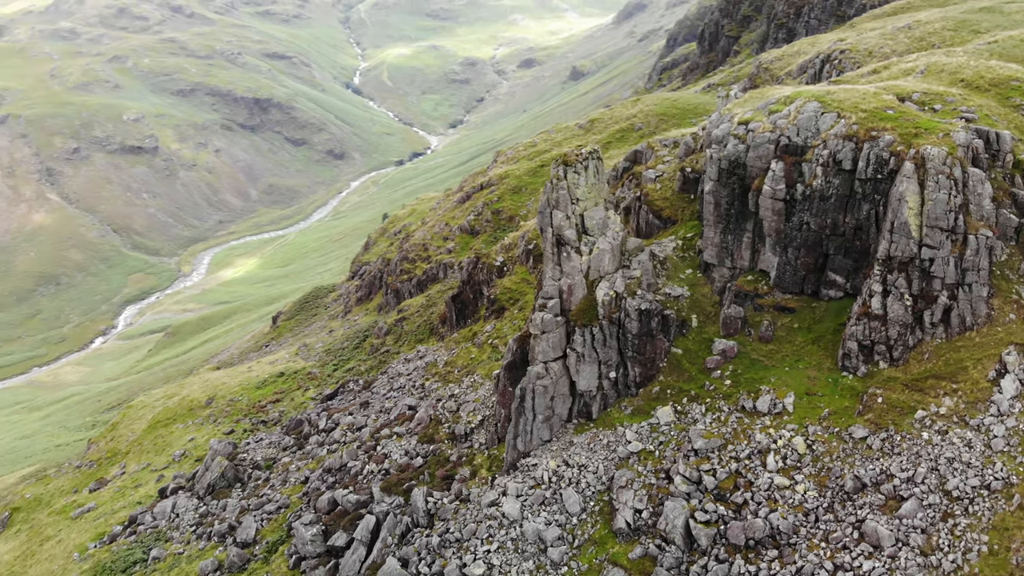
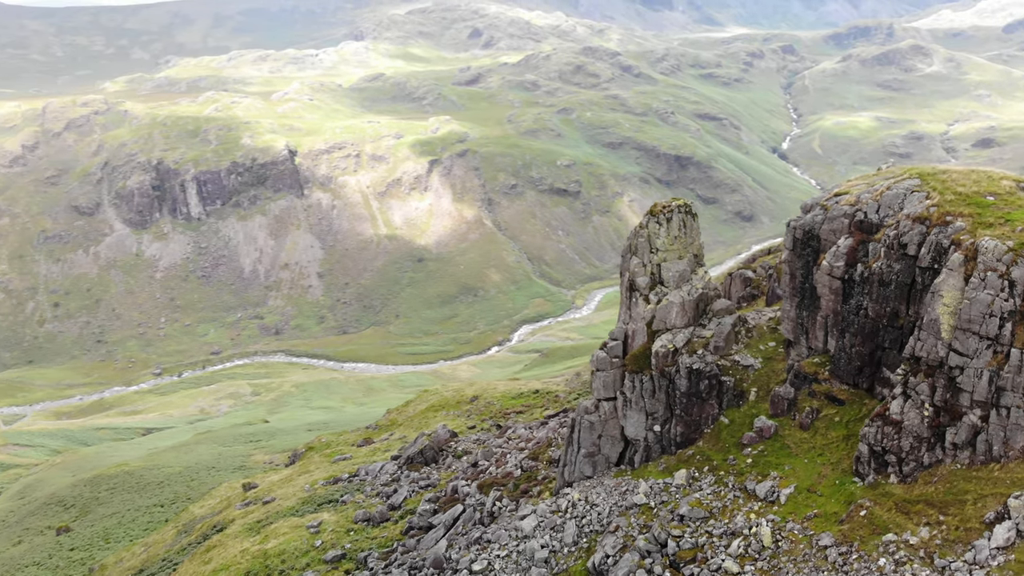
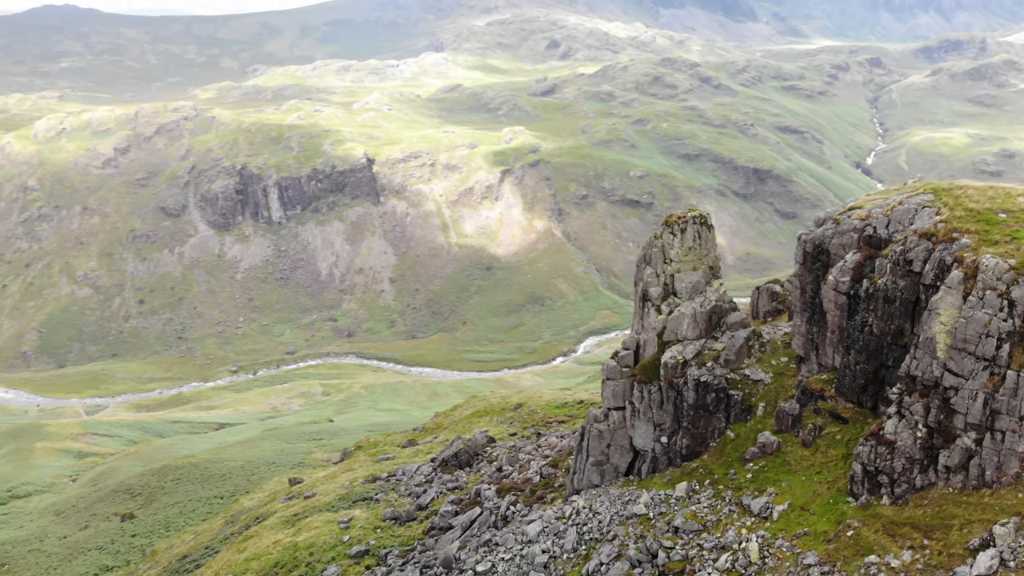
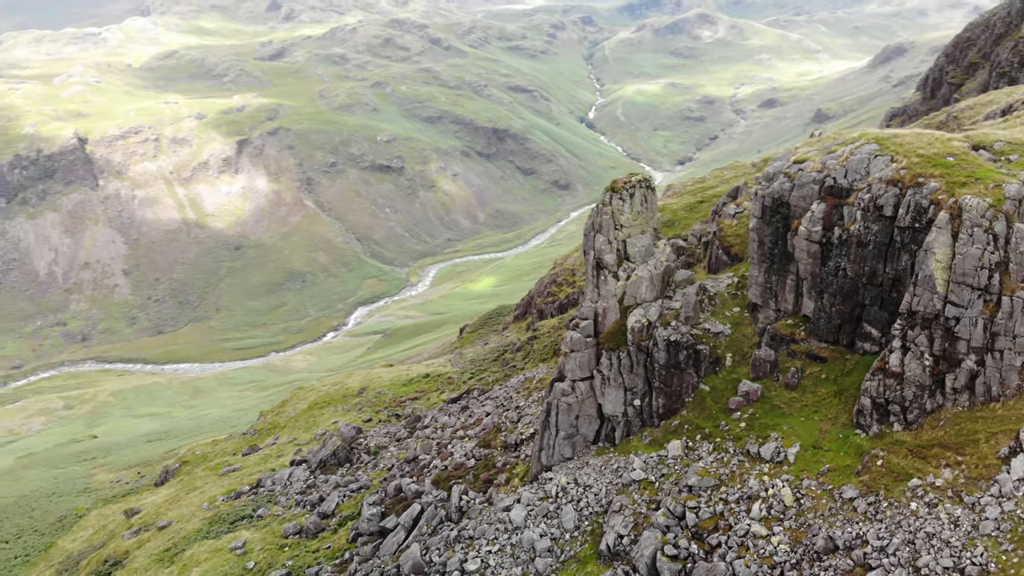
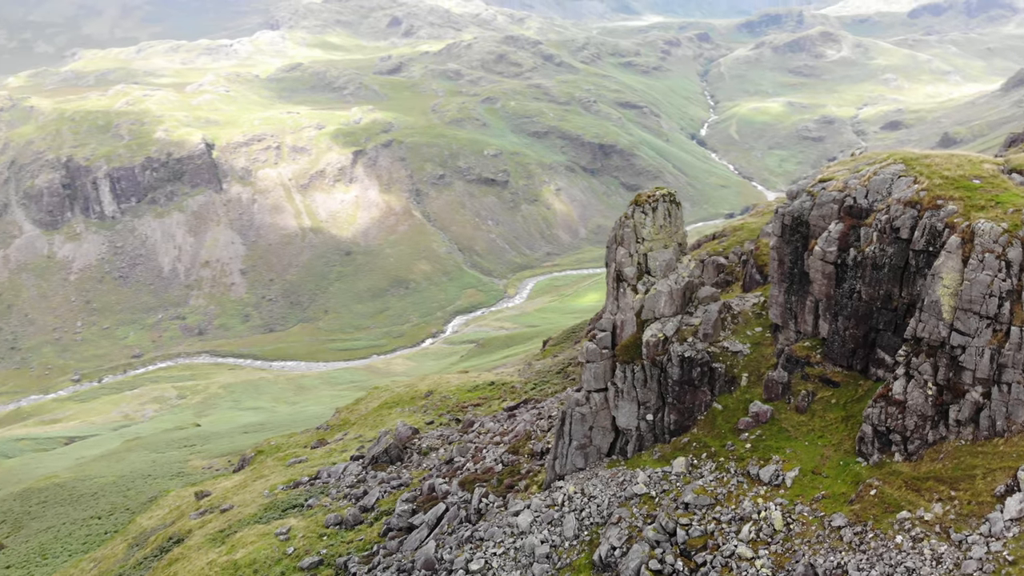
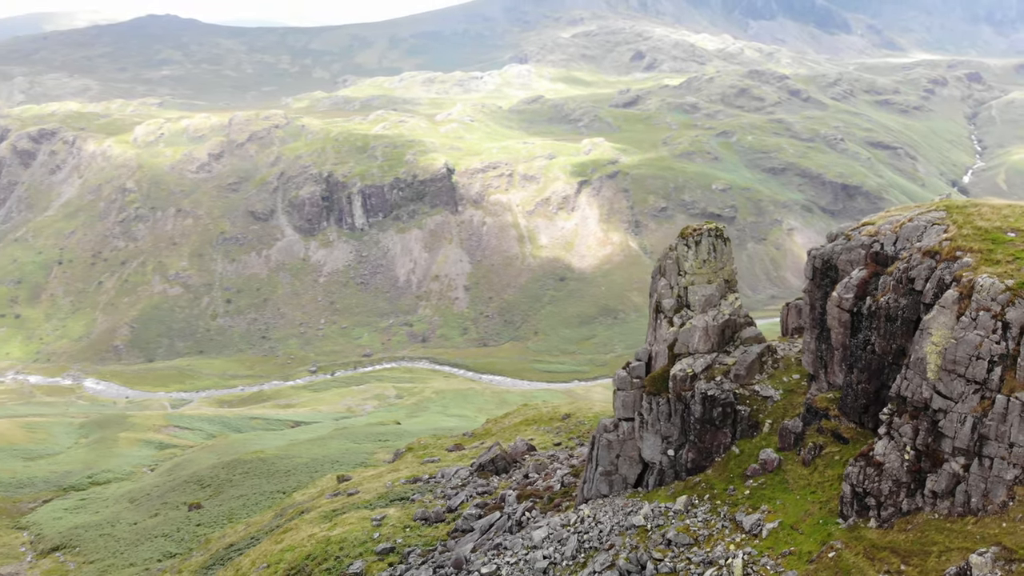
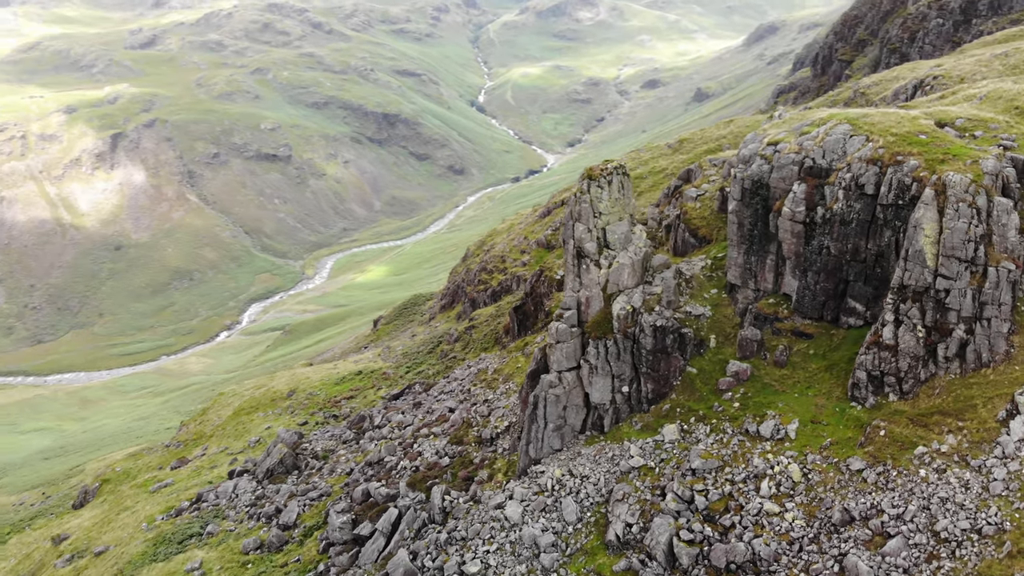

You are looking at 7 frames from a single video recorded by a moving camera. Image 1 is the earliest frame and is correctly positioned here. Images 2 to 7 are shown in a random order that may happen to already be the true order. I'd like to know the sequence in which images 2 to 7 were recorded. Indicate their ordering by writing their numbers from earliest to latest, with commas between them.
7, 4, 5, 2, 3, 6
